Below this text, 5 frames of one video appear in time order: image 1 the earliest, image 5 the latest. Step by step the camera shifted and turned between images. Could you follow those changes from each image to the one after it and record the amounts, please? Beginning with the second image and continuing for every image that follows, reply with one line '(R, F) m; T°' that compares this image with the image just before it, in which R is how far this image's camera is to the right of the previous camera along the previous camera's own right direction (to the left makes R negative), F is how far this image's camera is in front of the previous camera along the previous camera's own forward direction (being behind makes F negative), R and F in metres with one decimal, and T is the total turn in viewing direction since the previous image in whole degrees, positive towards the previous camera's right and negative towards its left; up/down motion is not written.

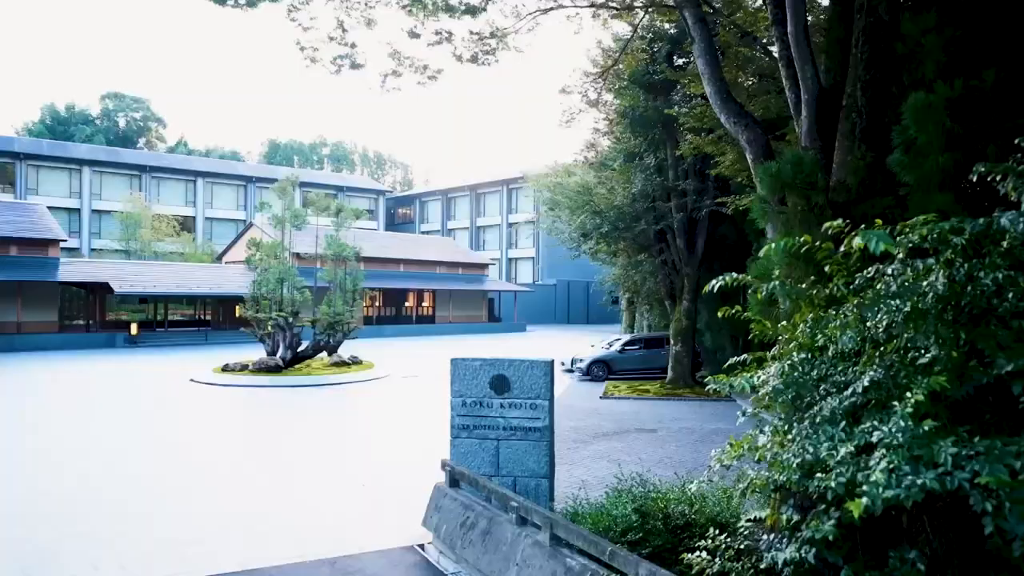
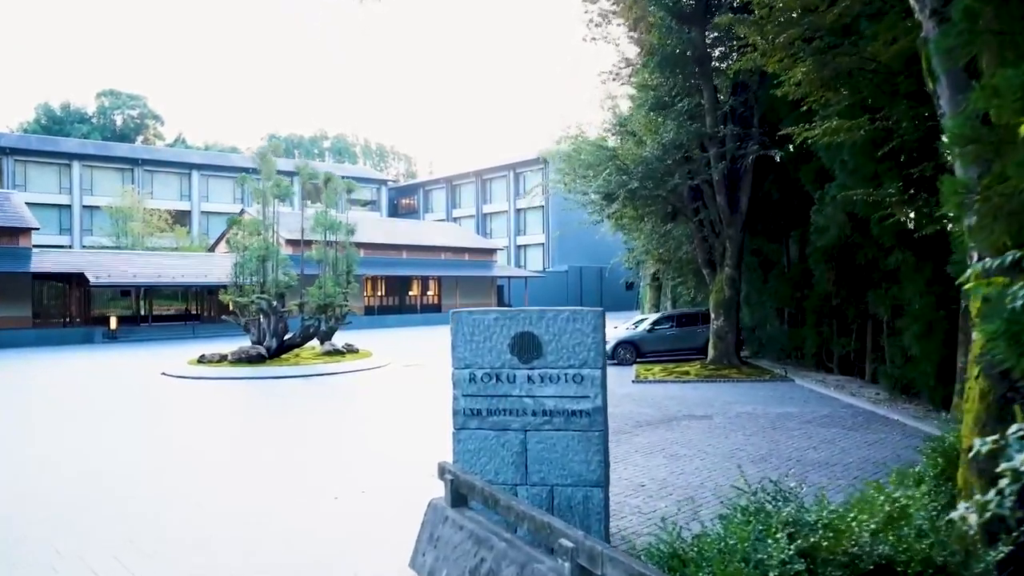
(-0.1, +2.6) m; -1°
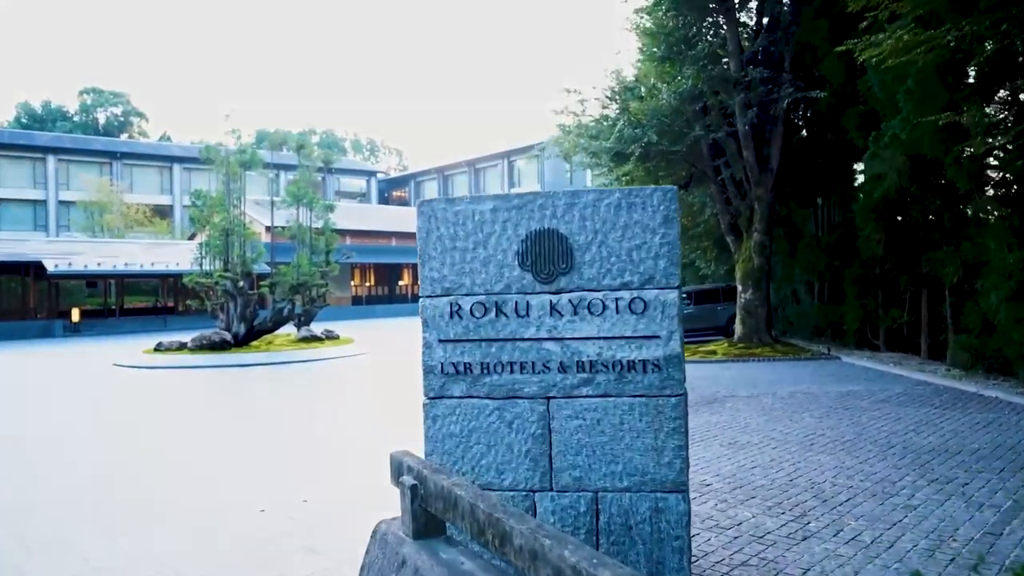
(-0.1, +2.2) m; 0°
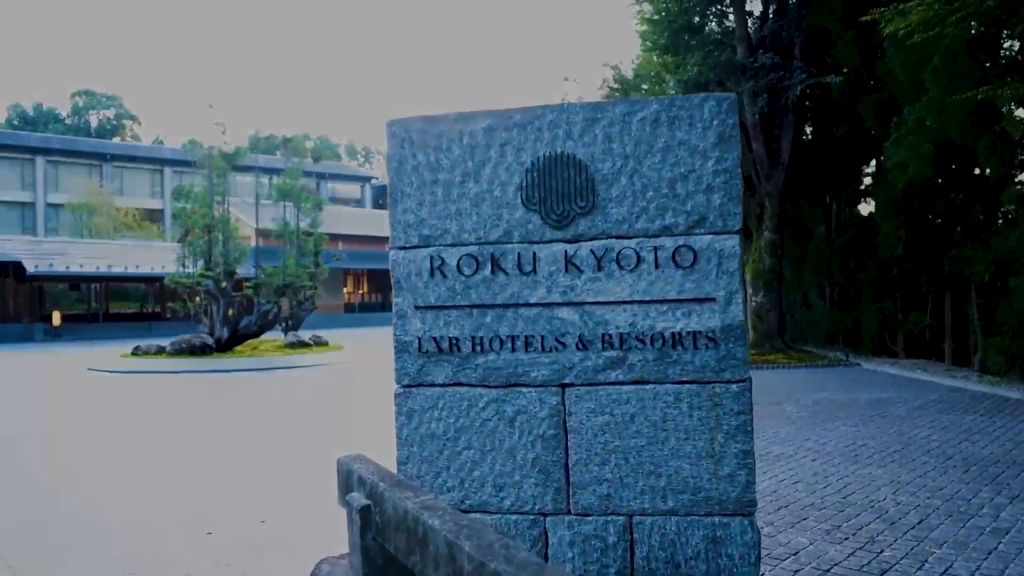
(0.0, +0.8) m; 0°
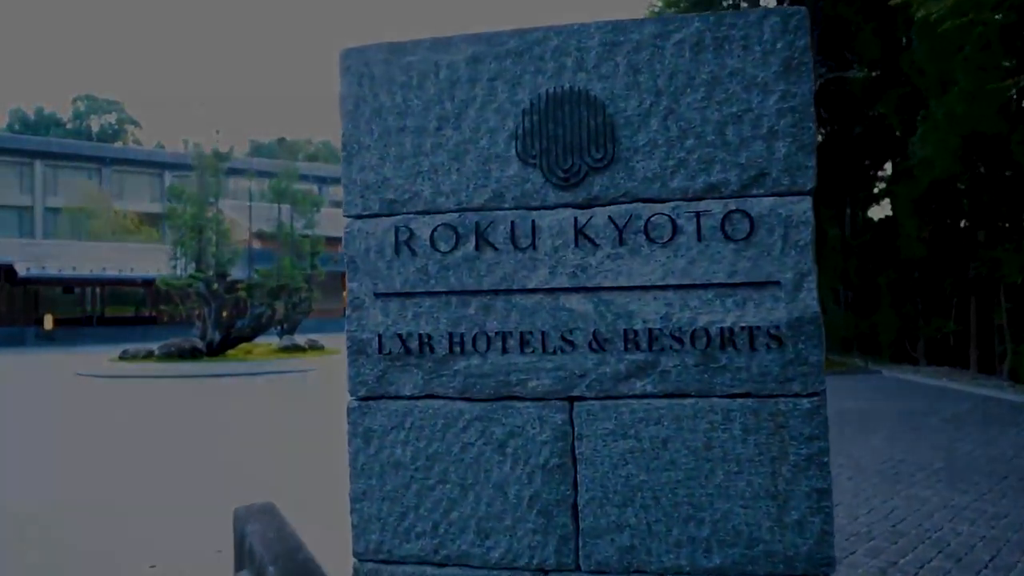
(0.0, +0.6) m; 0°
